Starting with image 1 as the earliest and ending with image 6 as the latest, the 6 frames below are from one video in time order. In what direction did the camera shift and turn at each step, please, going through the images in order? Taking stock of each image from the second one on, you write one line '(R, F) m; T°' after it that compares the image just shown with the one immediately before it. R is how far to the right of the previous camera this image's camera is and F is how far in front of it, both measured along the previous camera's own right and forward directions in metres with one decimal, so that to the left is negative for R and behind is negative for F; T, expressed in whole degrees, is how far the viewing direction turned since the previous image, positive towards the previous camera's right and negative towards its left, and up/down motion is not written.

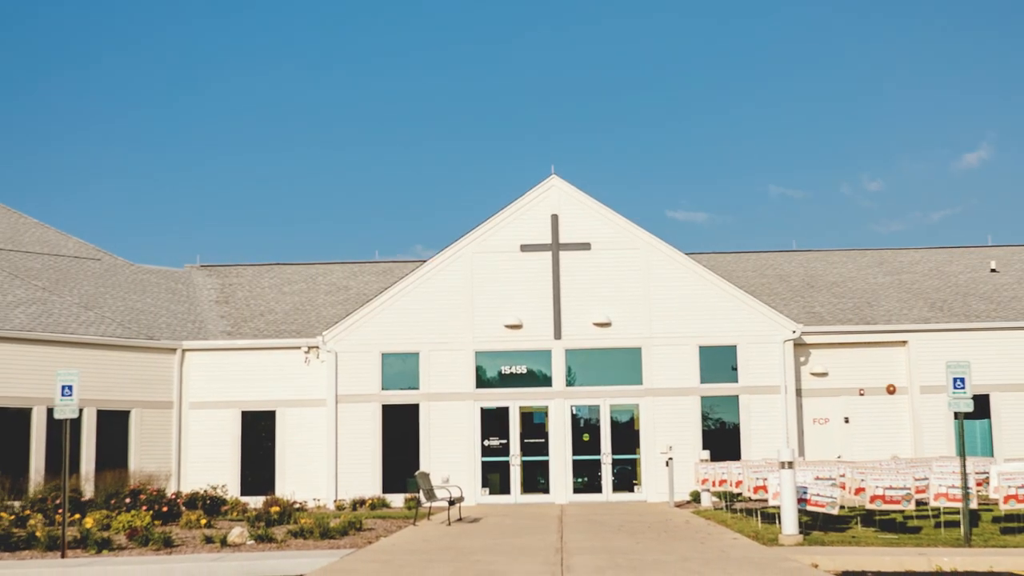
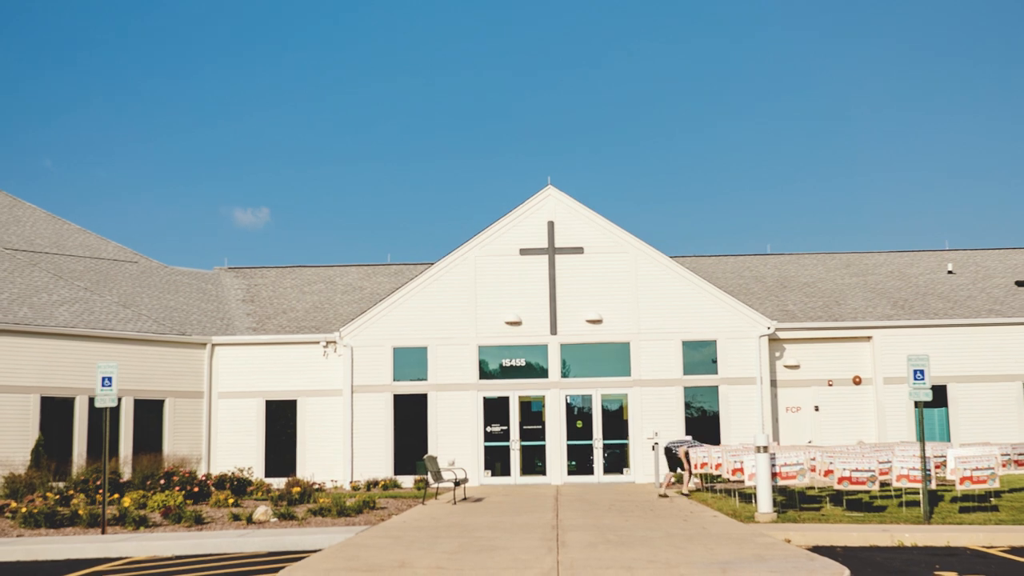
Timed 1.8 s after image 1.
(0.0, -2.1) m; 0°
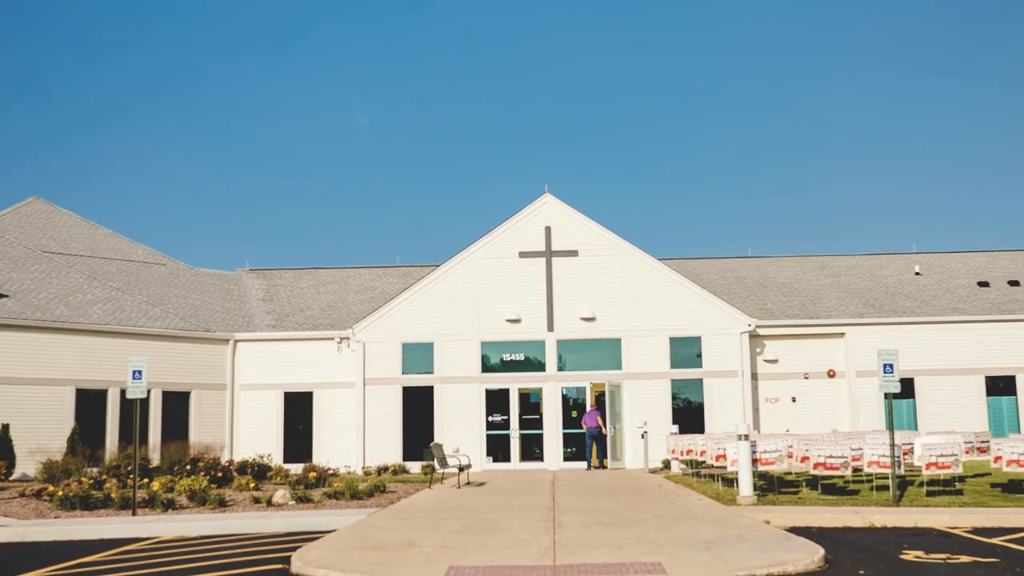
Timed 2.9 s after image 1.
(0.0, -1.9) m; 0°
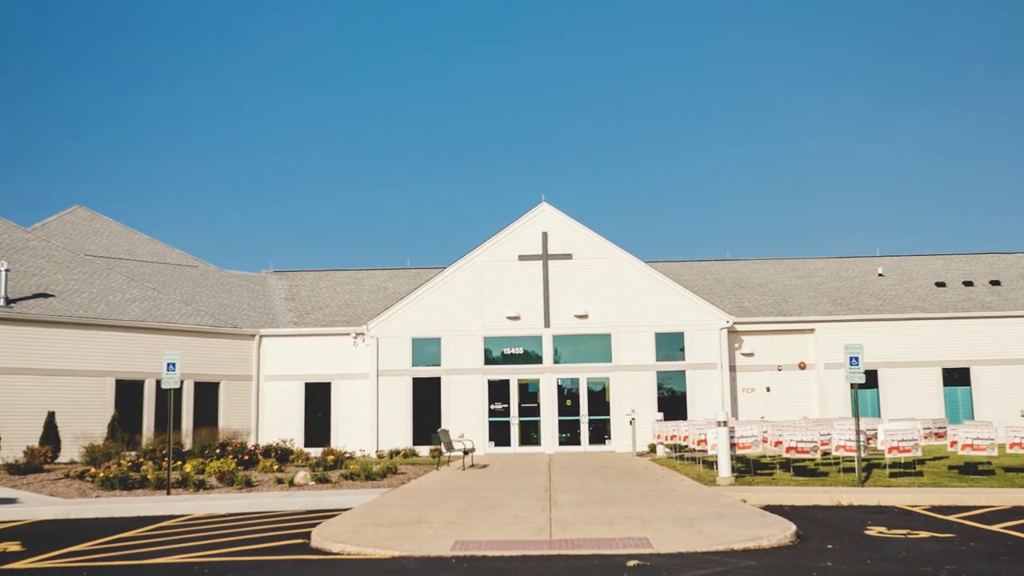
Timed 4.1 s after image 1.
(0.0, -2.5) m; 0°
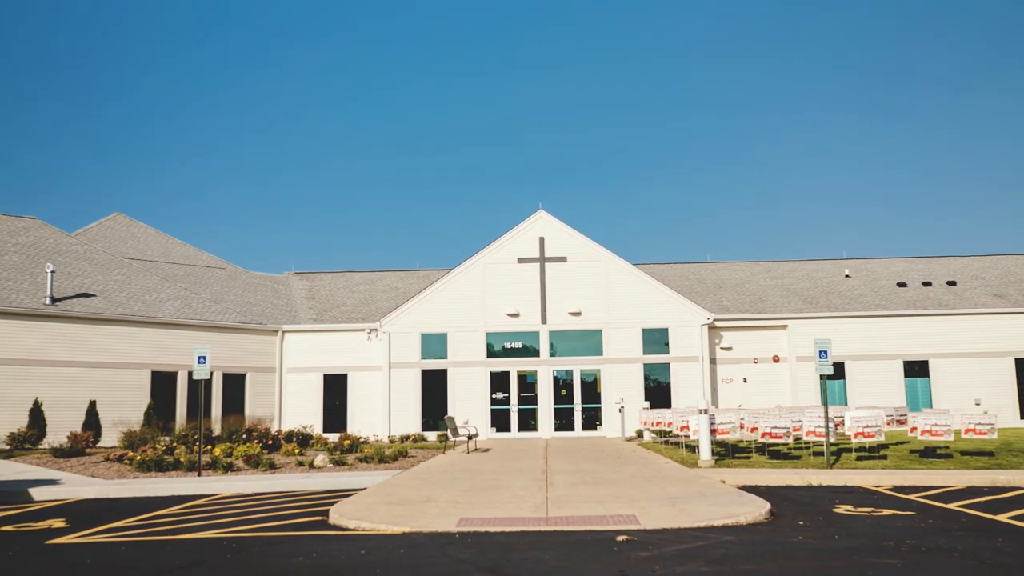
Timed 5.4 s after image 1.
(0.0, -2.7) m; 0°
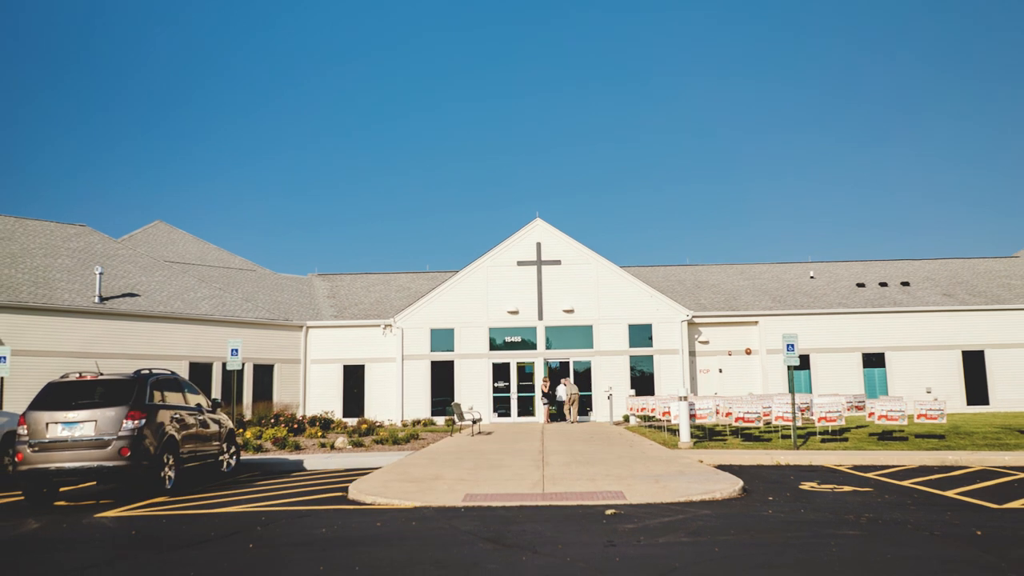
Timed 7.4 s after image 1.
(0.0, -3.6) m; 0°
